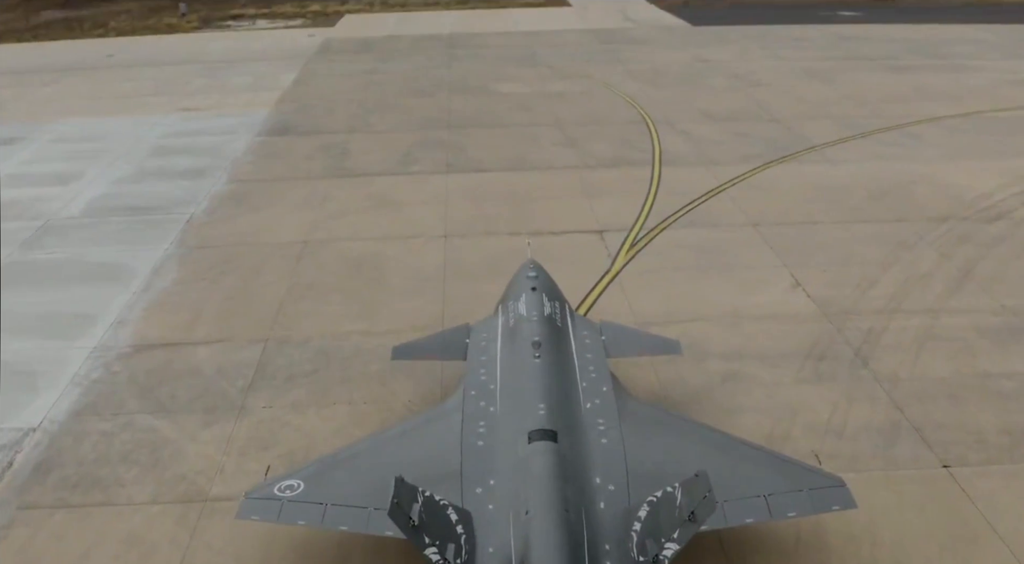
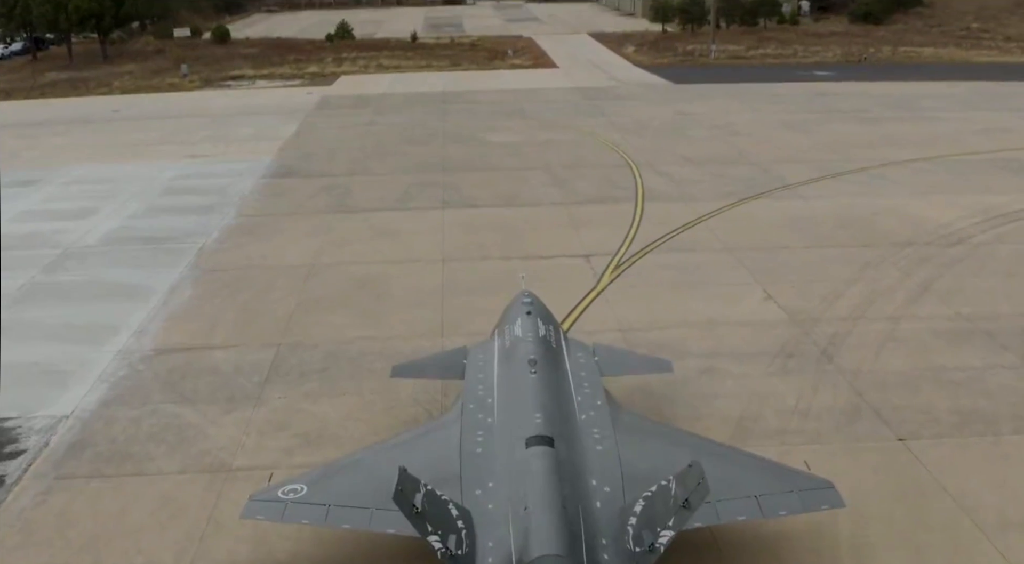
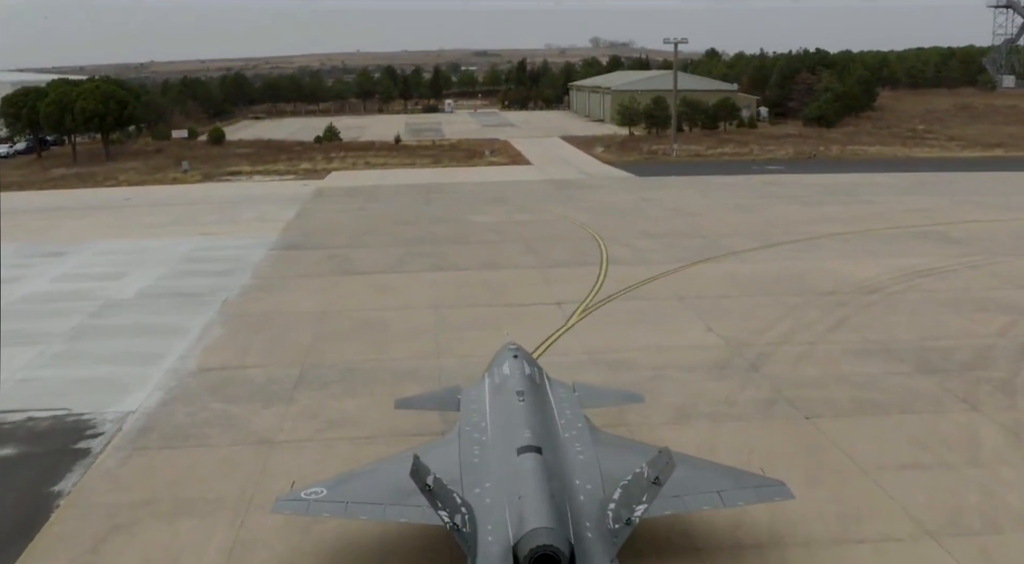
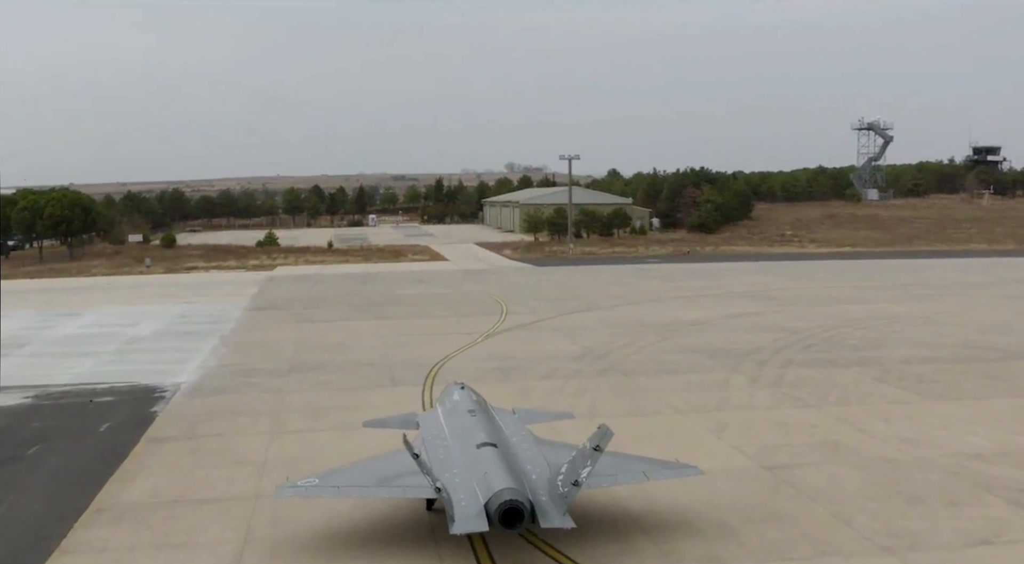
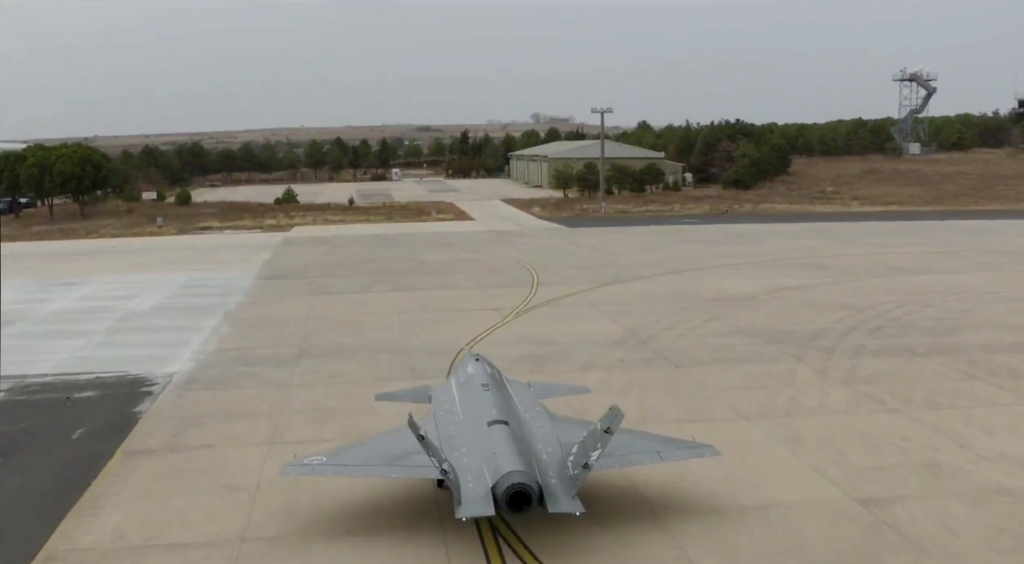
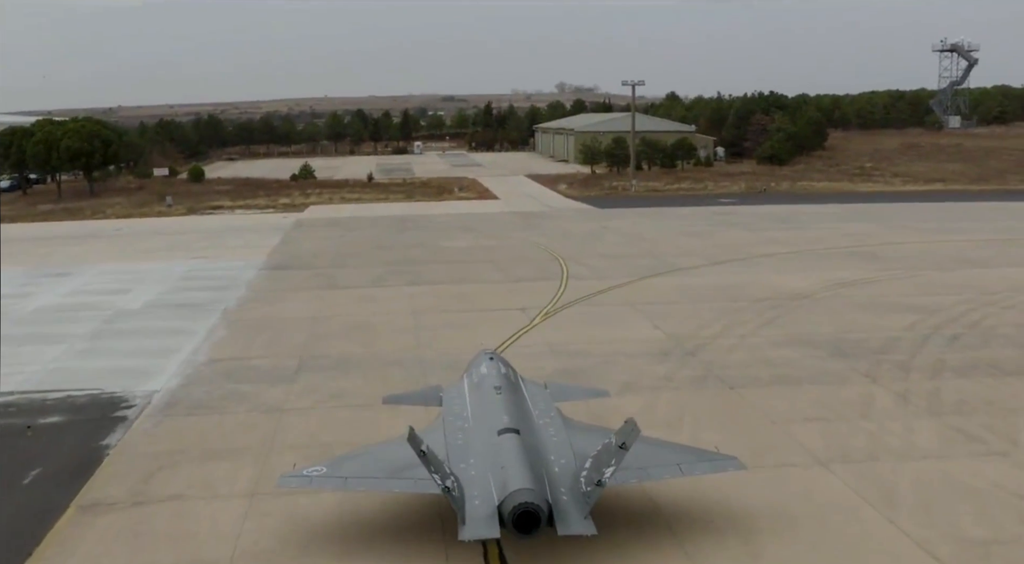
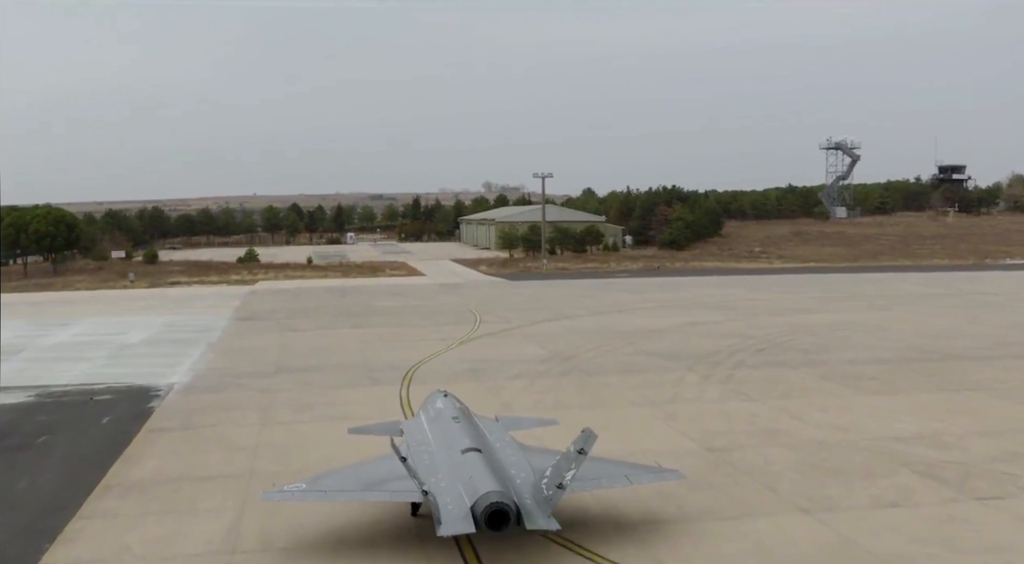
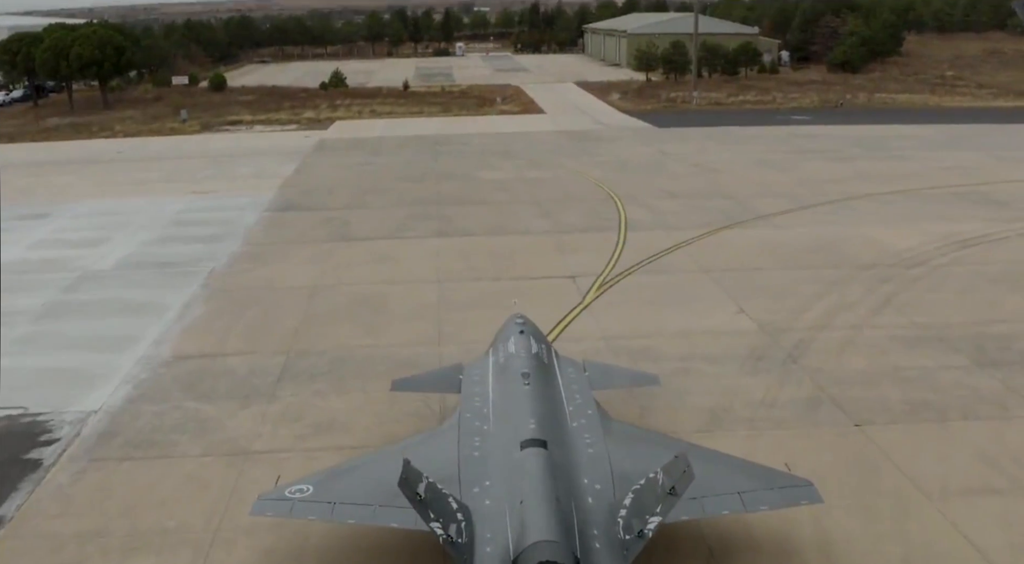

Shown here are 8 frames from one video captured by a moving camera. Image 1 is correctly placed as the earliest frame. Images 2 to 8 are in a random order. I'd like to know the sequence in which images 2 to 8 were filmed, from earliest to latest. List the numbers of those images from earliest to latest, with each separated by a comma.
2, 8, 3, 6, 5, 4, 7
